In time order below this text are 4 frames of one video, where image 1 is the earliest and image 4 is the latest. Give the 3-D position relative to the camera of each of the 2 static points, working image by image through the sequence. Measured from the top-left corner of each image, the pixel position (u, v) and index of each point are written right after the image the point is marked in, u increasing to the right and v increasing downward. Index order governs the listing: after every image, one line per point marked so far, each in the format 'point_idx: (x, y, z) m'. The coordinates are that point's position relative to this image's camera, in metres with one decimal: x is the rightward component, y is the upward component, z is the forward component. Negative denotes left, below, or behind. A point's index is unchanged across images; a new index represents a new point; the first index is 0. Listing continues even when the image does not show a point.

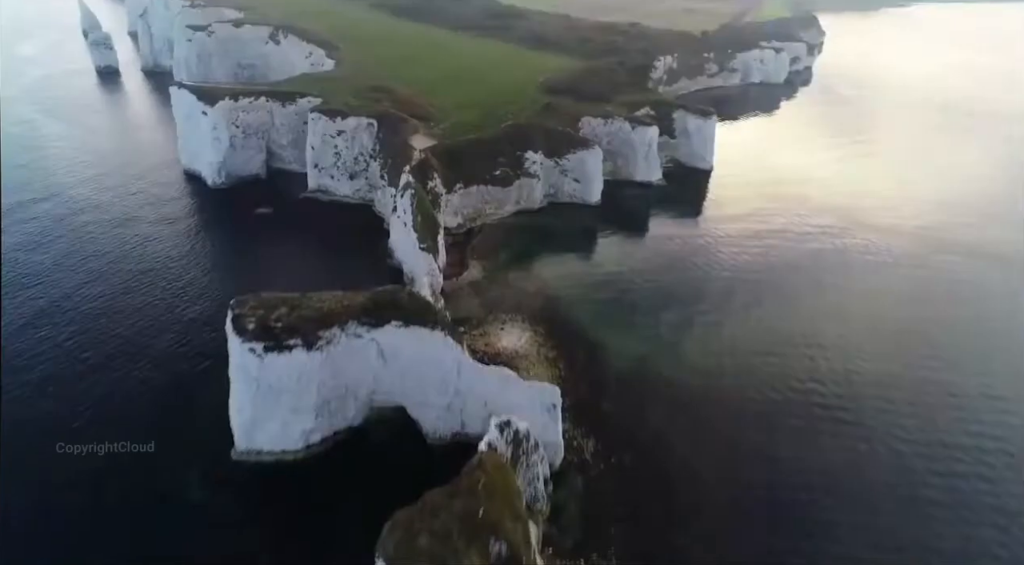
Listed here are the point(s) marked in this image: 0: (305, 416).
0: (-4.6, -2.9, +15.4) m
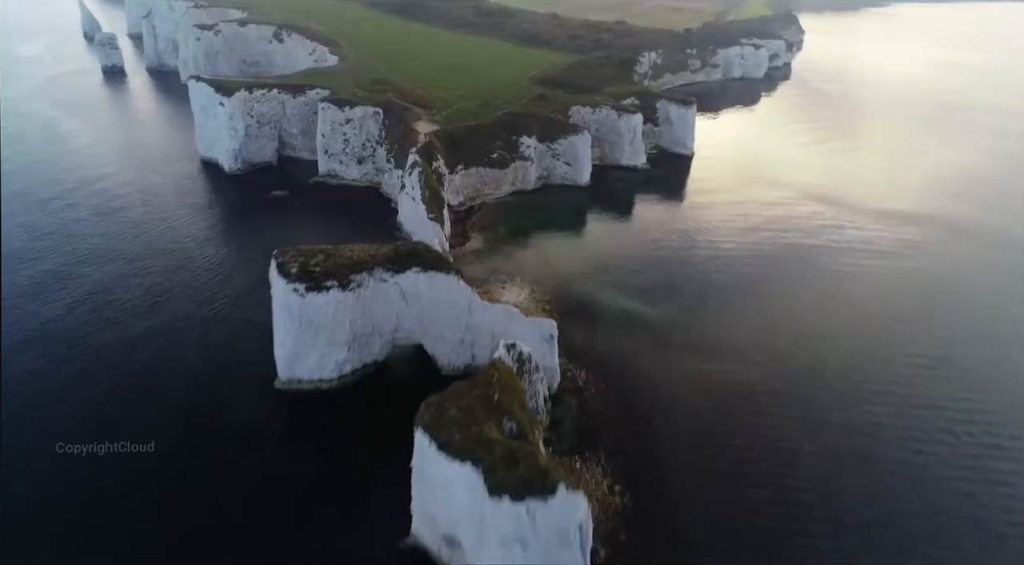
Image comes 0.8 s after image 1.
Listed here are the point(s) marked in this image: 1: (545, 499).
0: (-4.5, -1.7, +18.0) m
1: (+0.5, -3.4, +11.1) m
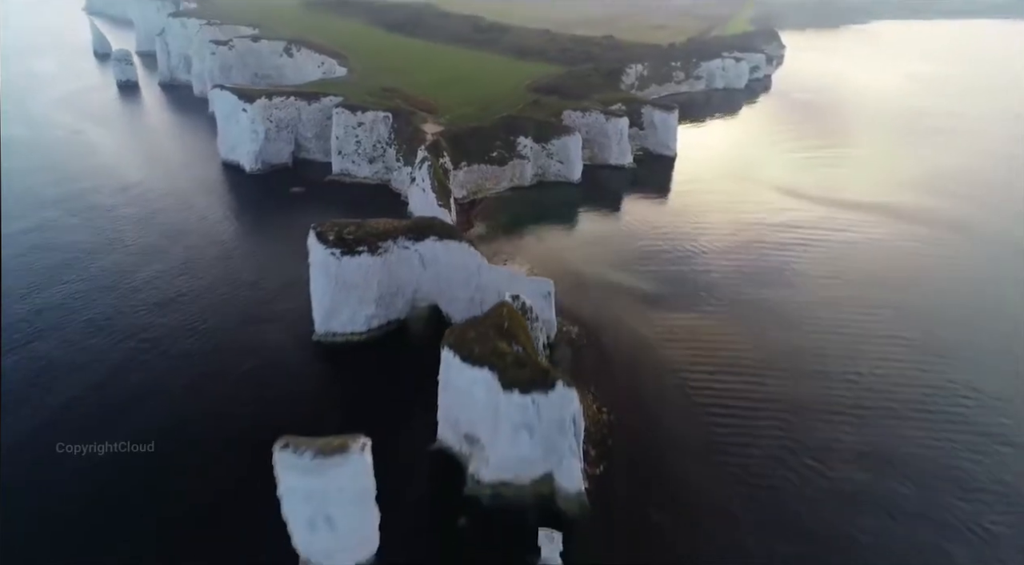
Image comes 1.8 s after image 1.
0: (-4.4, -0.7, +21.1) m
1: (+0.7, -2.2, +14.1) m
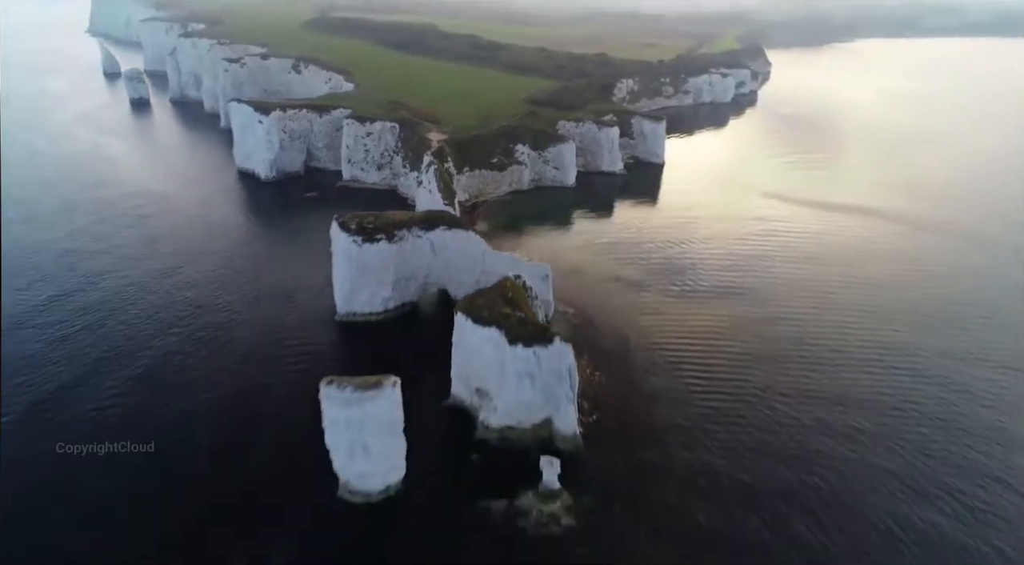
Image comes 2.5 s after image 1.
0: (-4.4, -0.2, +23.5) m
1: (+0.8, -1.5, +16.6) m
